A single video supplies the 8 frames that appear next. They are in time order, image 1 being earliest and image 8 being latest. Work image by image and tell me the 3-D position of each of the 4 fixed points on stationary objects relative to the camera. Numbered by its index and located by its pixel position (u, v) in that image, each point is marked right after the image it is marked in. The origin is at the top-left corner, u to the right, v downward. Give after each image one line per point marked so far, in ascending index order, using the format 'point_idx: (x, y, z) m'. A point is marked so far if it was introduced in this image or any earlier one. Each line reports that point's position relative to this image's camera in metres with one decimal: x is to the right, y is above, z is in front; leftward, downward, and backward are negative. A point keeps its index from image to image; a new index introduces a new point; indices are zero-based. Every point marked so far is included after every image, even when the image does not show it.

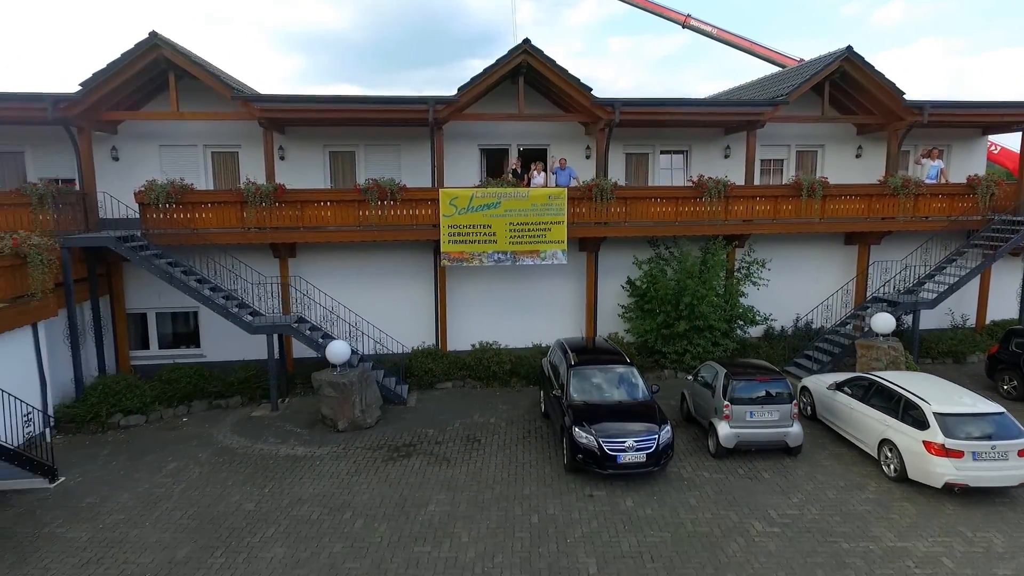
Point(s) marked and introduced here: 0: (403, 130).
0: (-2.5, +3.7, +14.5) m
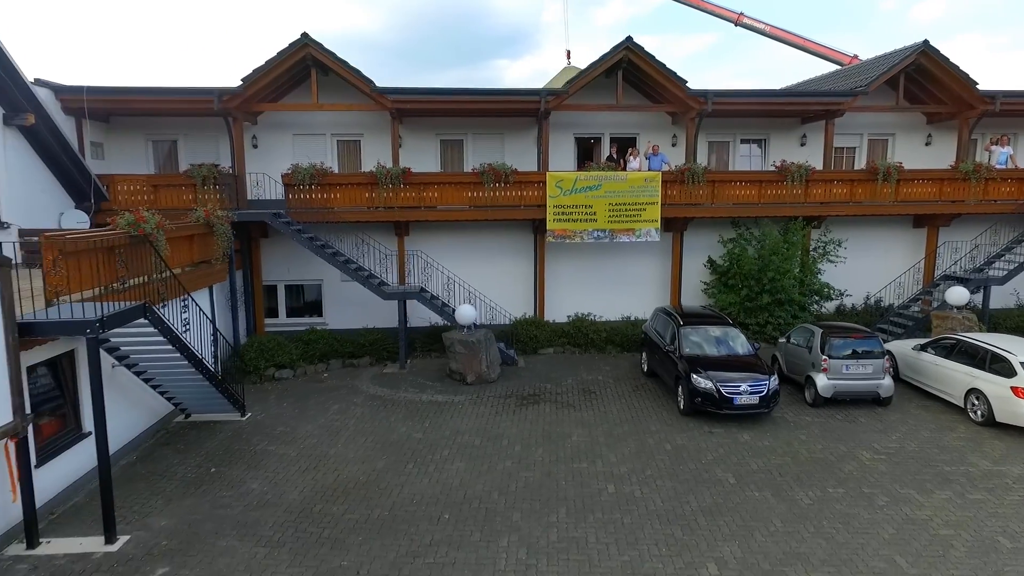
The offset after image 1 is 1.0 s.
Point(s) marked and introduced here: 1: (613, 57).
0: (-0.1, +4.3, +16.0) m
1: (+2.4, +5.4, +14.5) m
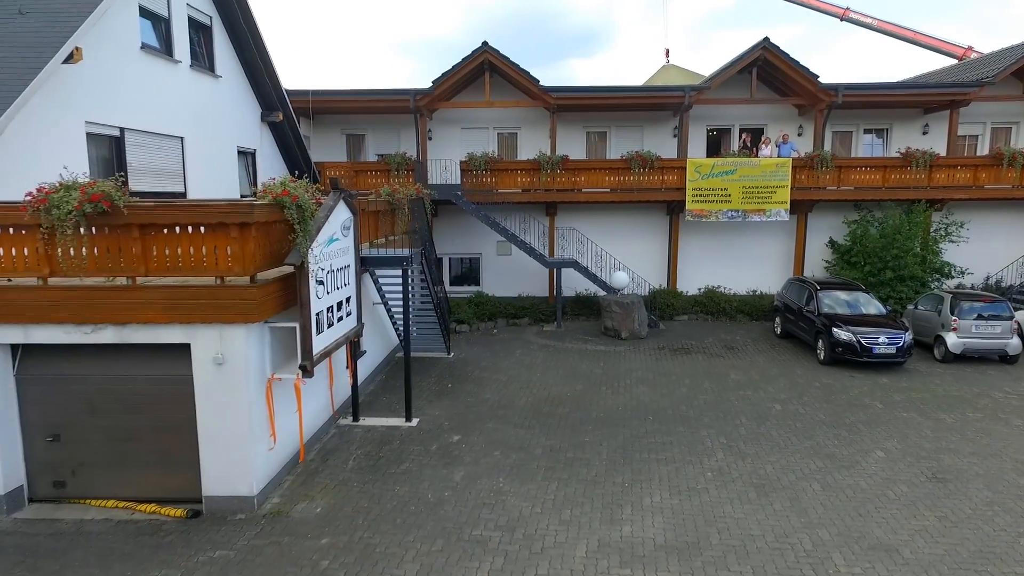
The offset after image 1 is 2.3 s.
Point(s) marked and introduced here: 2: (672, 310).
0: (+4.0, +5.0, +18.0) m
1: (+6.3, +6.1, +16.3) m
2: (+4.4, -0.6, +17.0) m
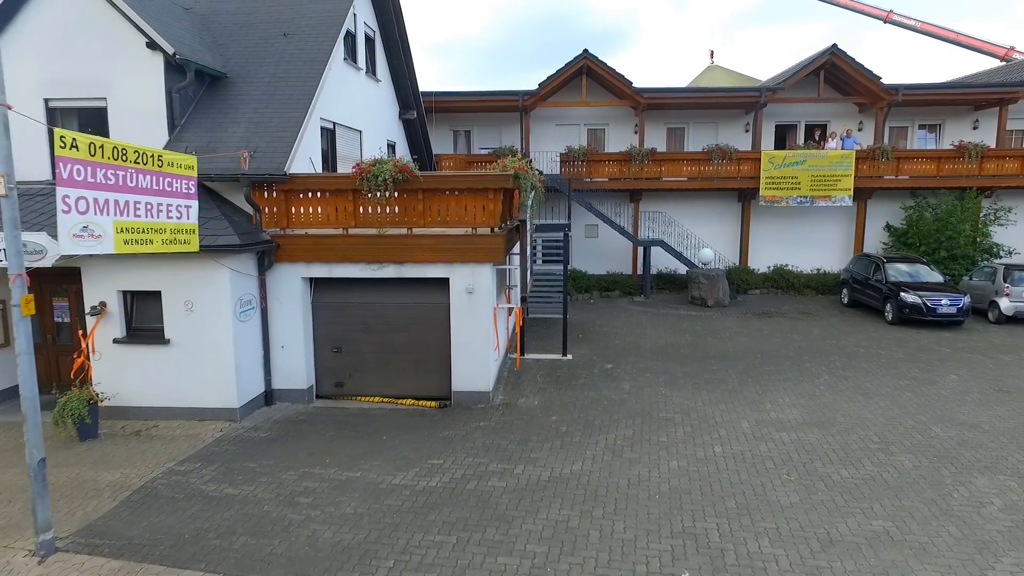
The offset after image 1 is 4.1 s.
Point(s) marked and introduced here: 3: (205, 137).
0: (+6.9, +5.8, +20.3) m
1: (+9.2, +6.8, +18.5) m
2: (+7.3, +0.1, +19.2) m
3: (-4.6, +2.2, +9.2) m
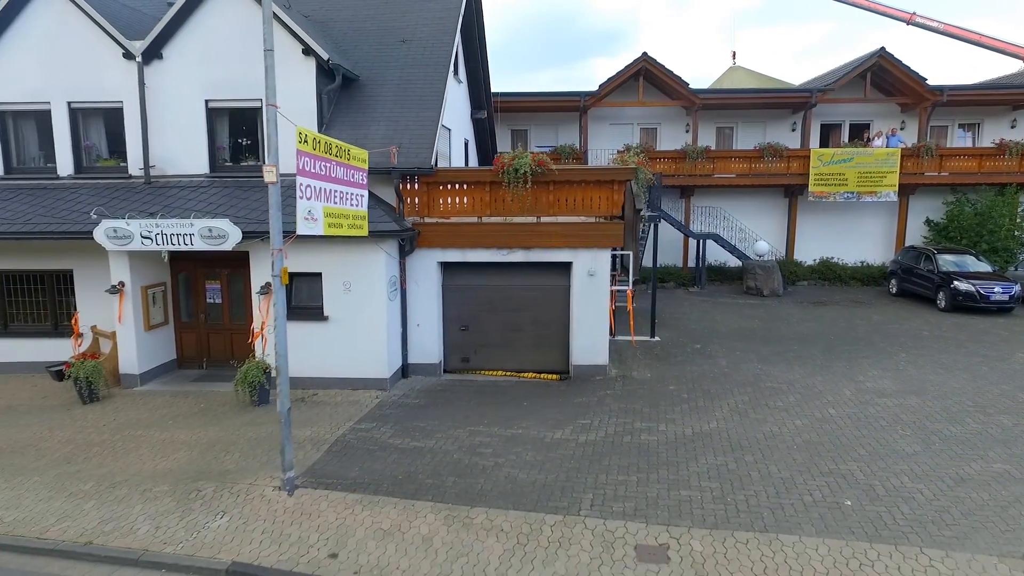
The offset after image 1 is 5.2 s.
0: (+8.9, +6.0, +21.2) m
1: (+11.2, +7.1, +19.4) m
2: (+9.2, +0.4, +20.2) m
3: (-2.6, +2.5, +10.2) m
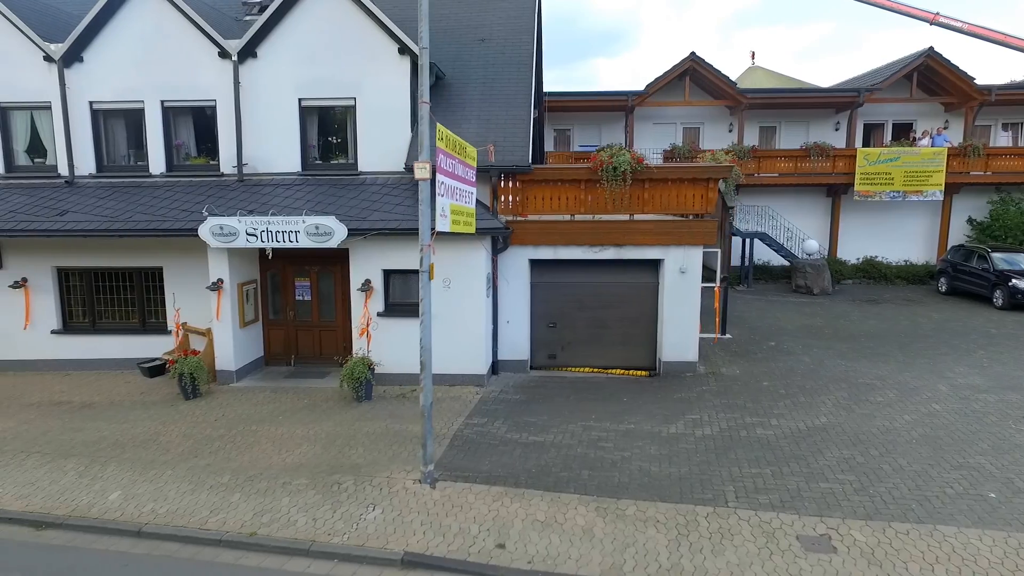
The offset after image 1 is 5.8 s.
0: (+10.4, +6.1, +21.3) m
1: (+12.7, +7.2, +19.5) m
2: (+10.8, +0.4, +20.3) m
3: (-1.1, +2.6, +10.3) m
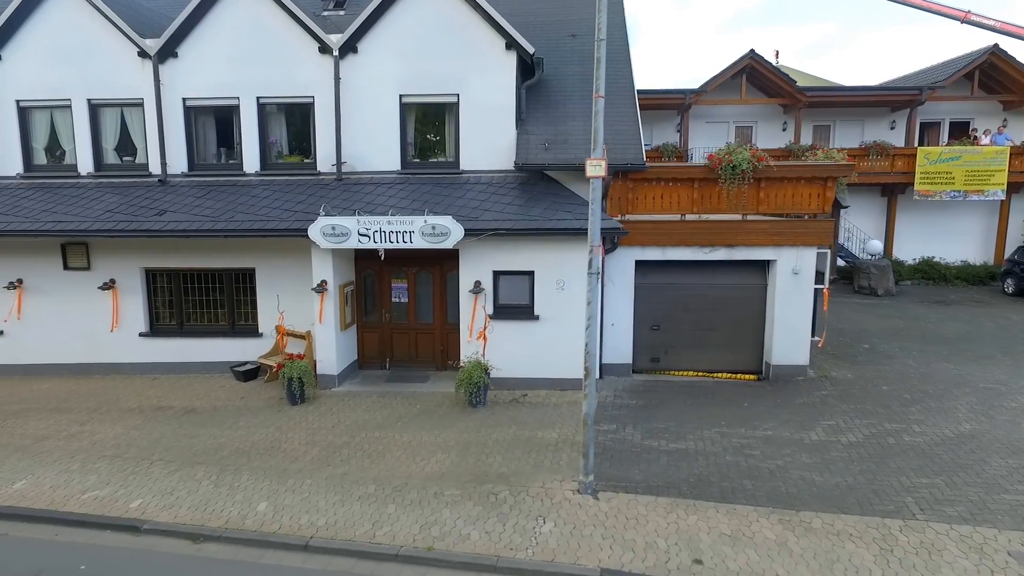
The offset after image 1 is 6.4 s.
0: (+12.2, +6.1, +21.0) m
1: (+14.4, +7.1, +19.2) m
2: (+12.5, +0.4, +20.0) m
3: (+0.6, +2.5, +10.0) m
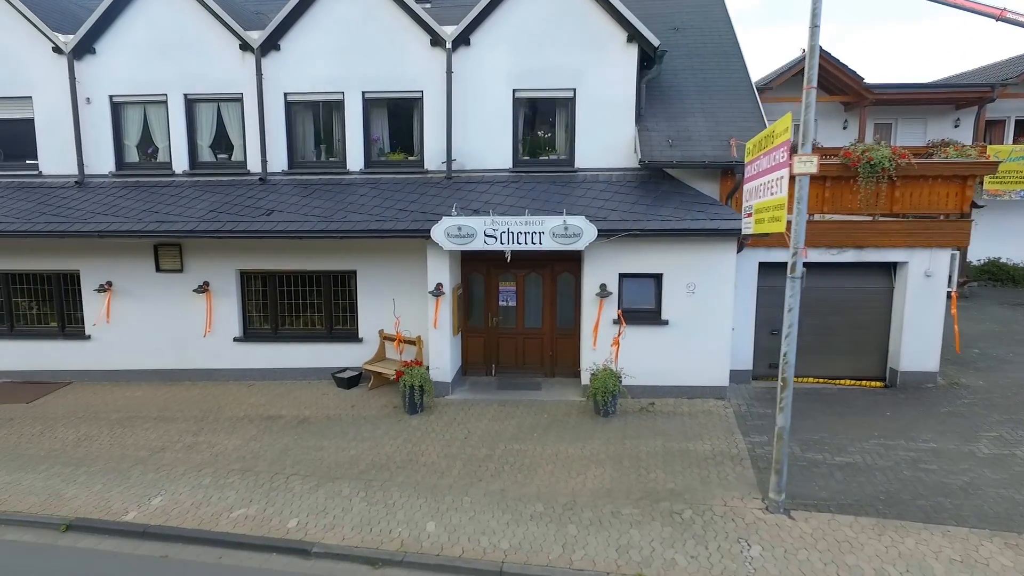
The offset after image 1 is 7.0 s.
0: (+14.0, +6.0, +20.6) m
1: (+16.3, +7.1, +18.8) m
2: (+14.4, +0.3, +19.5) m
3: (+2.5, +2.5, +9.6) m
